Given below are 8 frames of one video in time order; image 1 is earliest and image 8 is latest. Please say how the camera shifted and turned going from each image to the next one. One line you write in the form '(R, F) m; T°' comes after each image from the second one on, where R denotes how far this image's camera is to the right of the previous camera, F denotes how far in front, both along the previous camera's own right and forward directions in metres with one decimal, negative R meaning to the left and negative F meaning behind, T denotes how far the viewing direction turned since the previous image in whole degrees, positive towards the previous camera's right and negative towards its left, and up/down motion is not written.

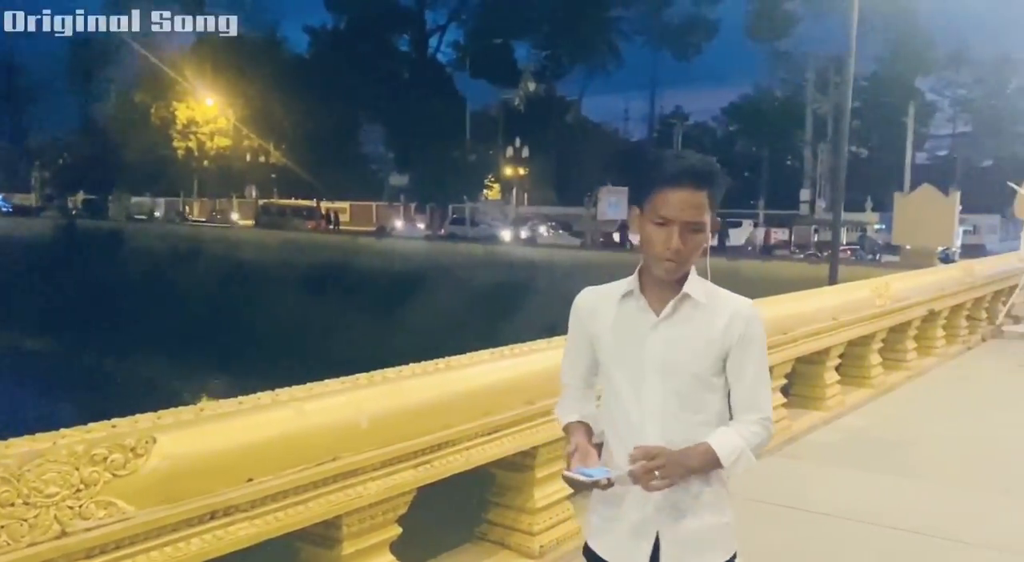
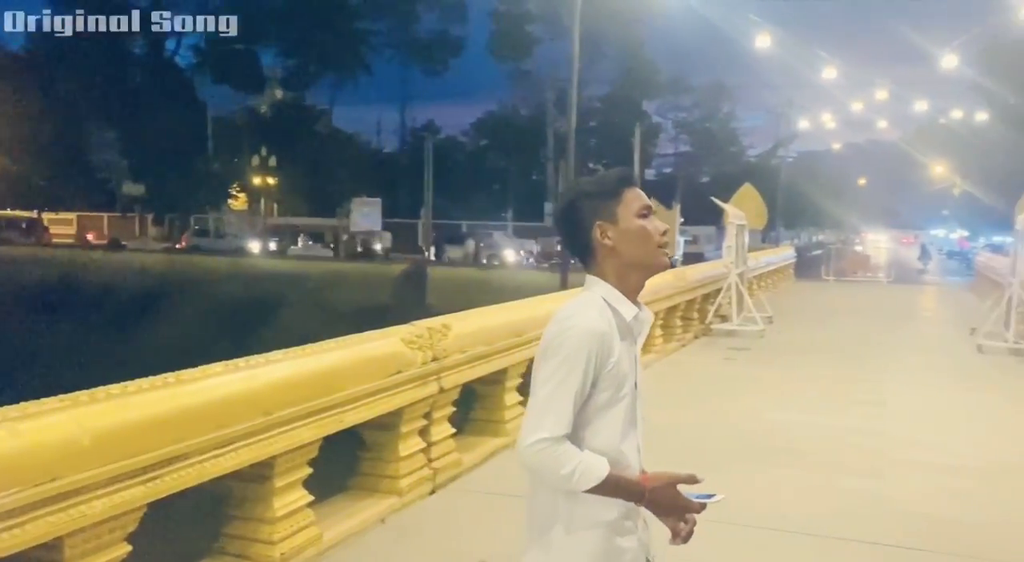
(-0.5, -0.8) m; +16°
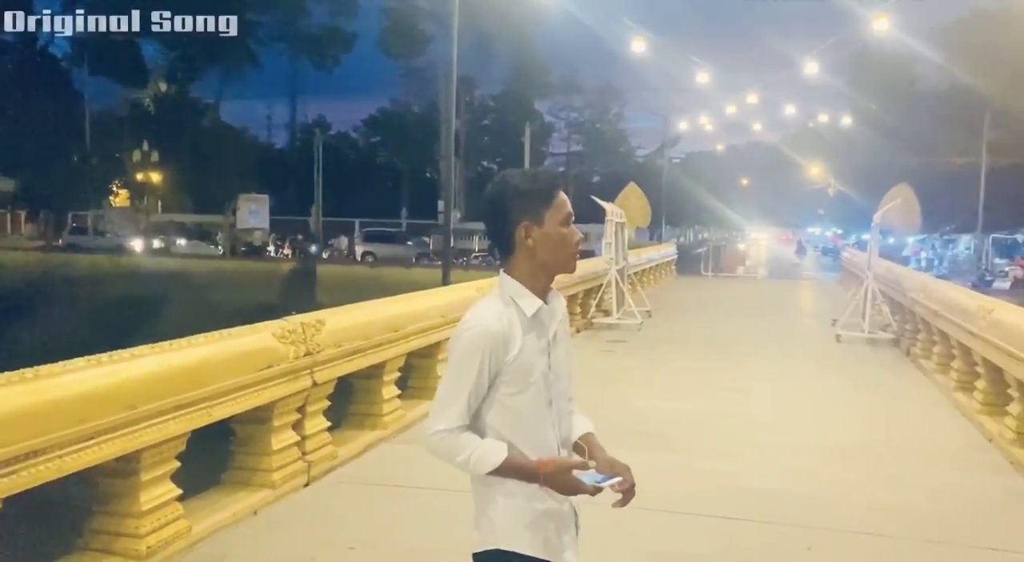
(+0.1, -0.2) m; +7°
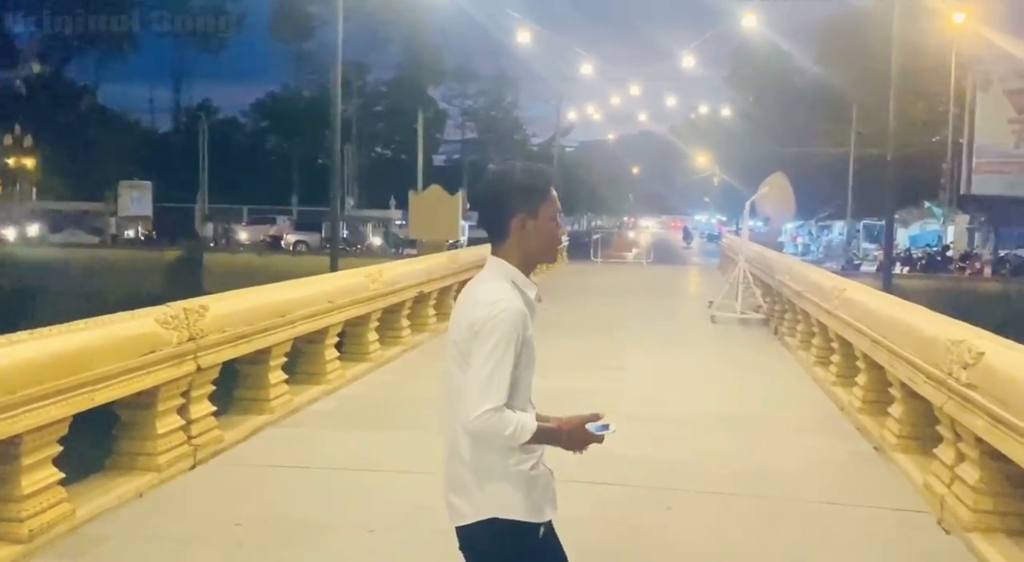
(+0.1, -0.2) m; +7°
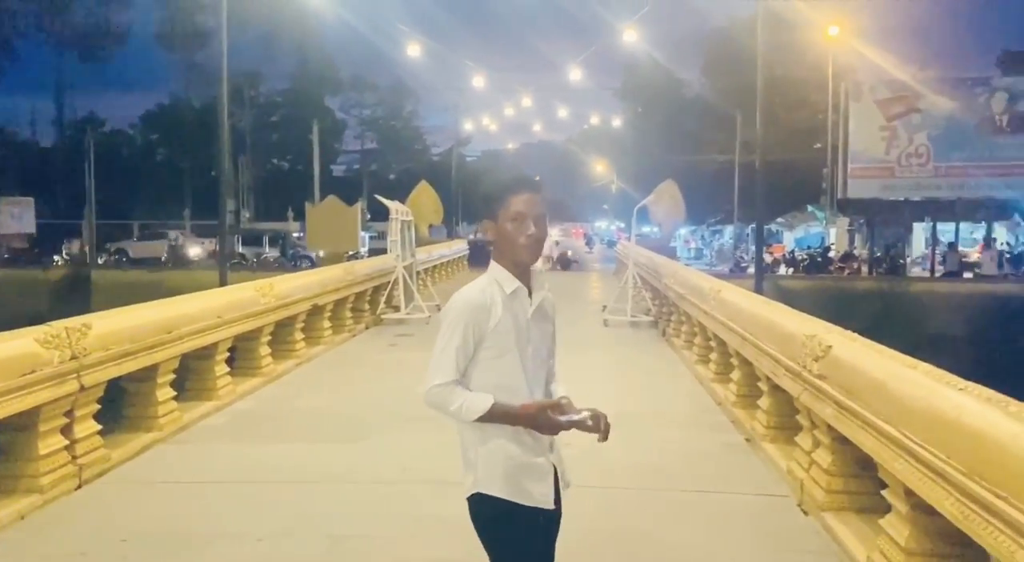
(+0.1, -0.2) m; +6°
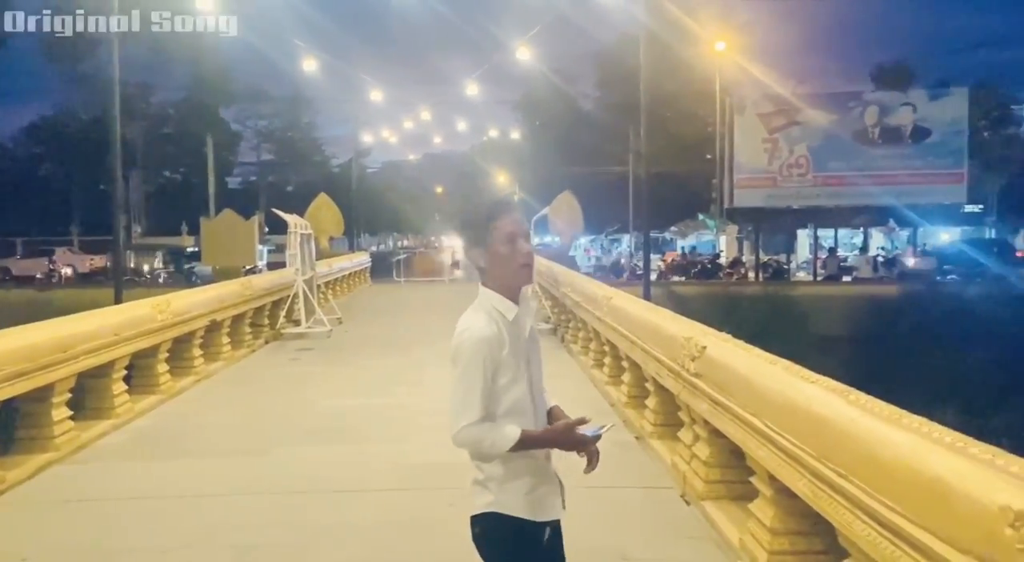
(0.0, -0.2) m; +6°
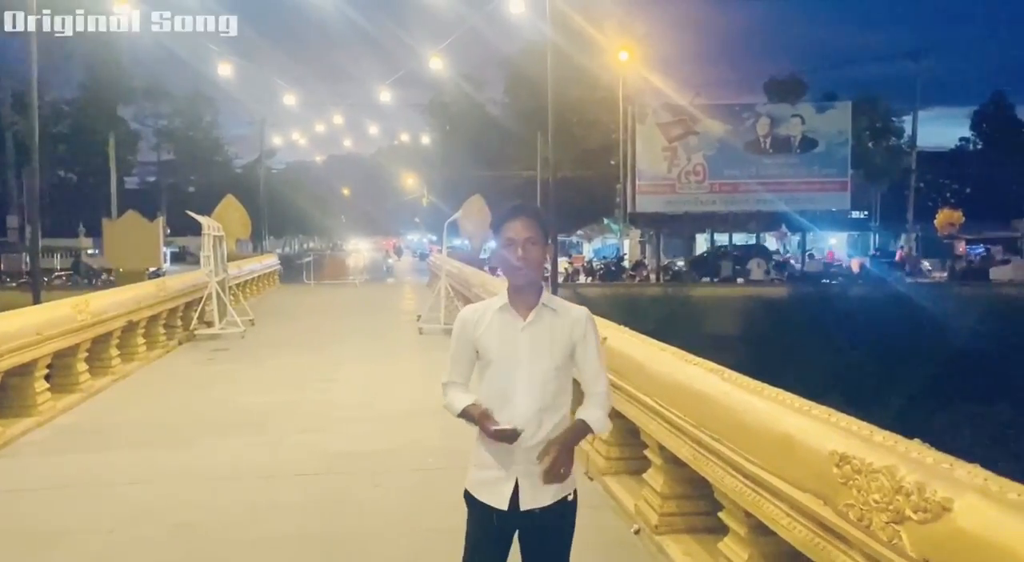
(-0.1, -0.5) m; +6°
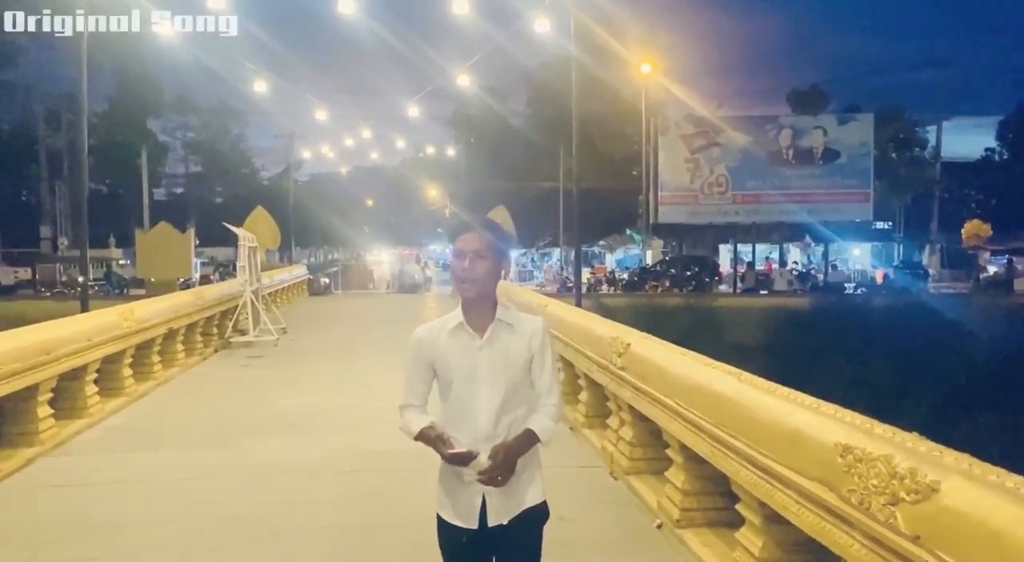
(0.0, -0.3) m; -1°
